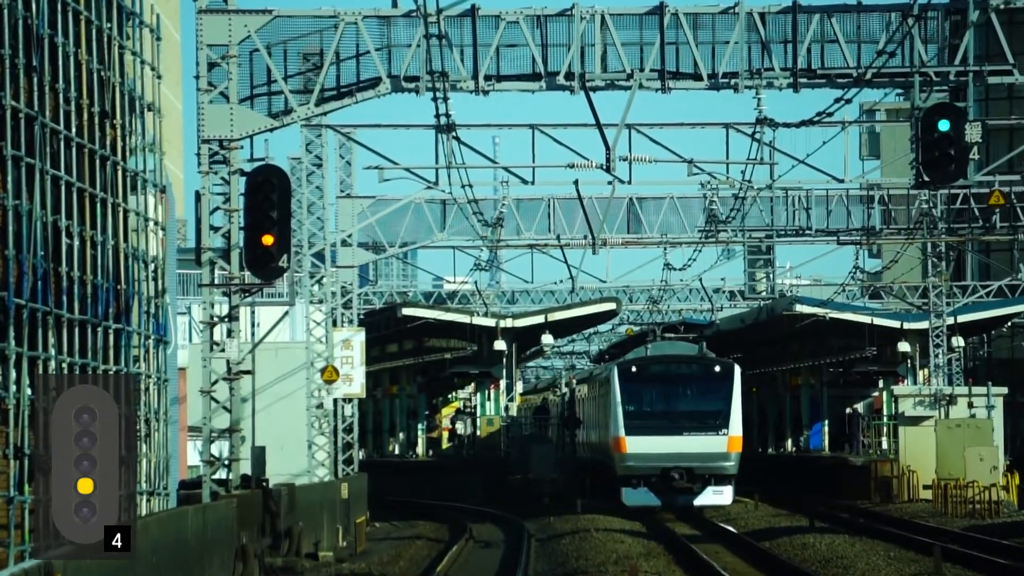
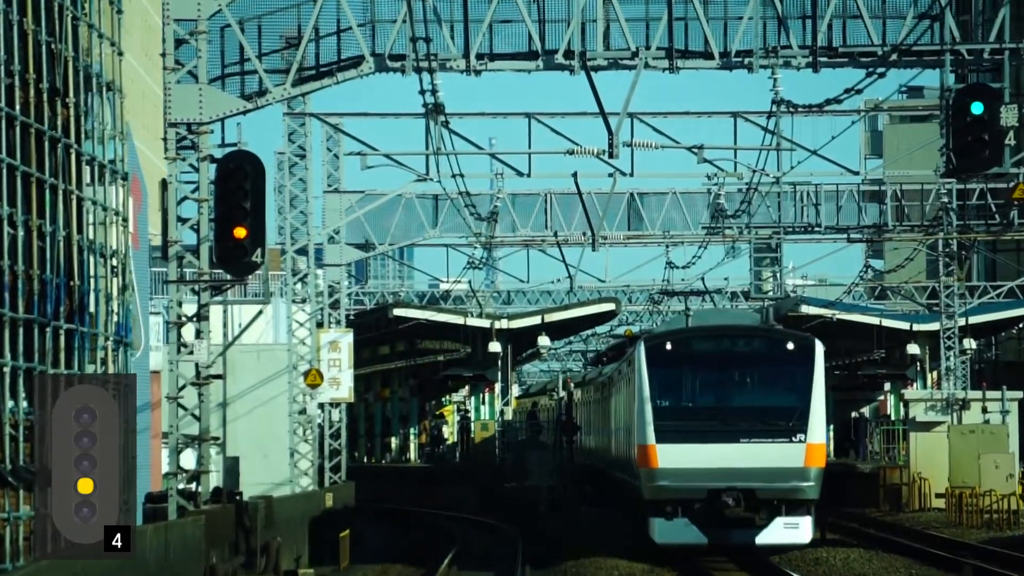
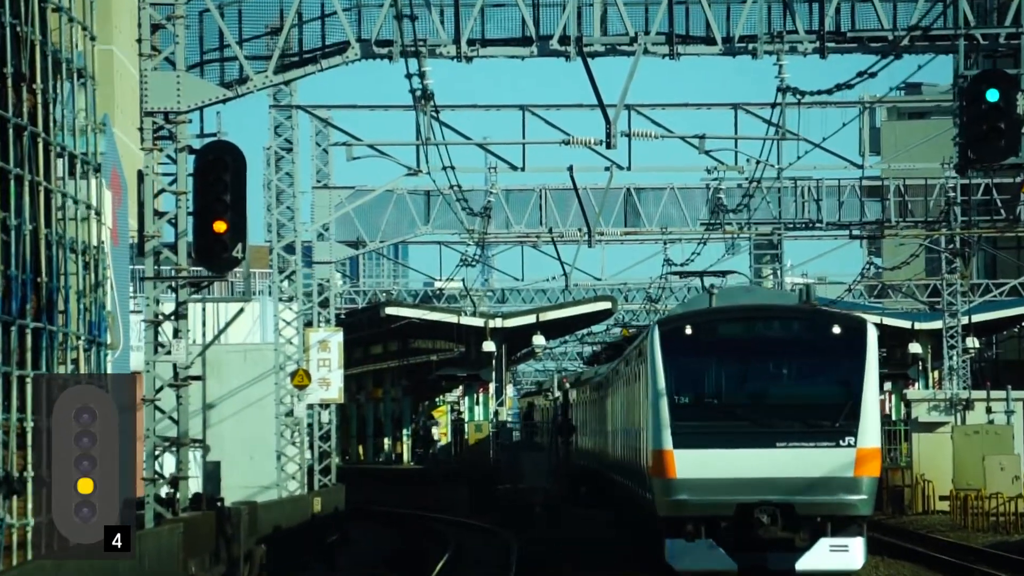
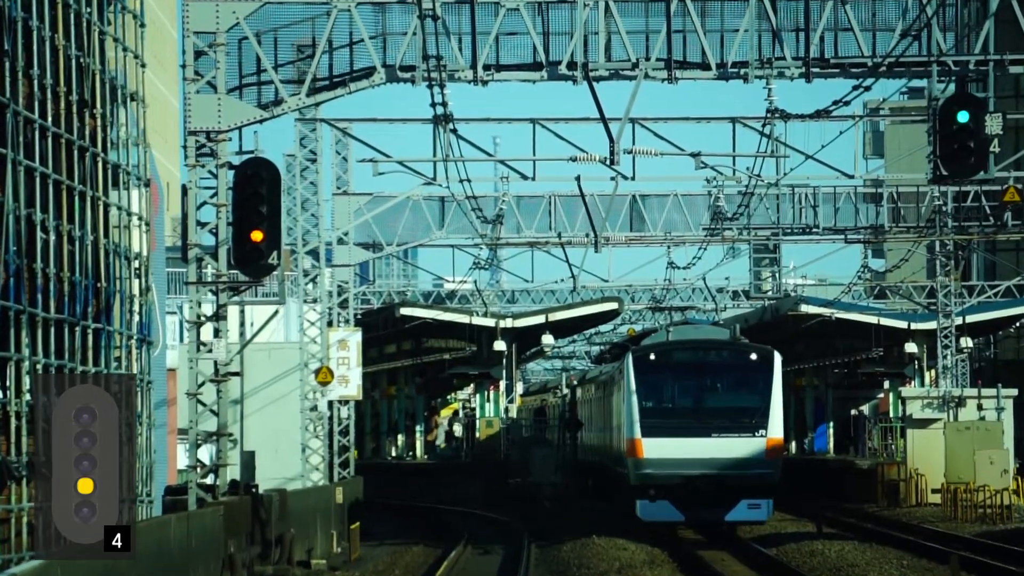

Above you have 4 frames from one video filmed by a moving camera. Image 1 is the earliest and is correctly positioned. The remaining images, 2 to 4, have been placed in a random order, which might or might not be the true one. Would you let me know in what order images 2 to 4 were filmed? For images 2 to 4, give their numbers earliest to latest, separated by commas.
4, 2, 3
